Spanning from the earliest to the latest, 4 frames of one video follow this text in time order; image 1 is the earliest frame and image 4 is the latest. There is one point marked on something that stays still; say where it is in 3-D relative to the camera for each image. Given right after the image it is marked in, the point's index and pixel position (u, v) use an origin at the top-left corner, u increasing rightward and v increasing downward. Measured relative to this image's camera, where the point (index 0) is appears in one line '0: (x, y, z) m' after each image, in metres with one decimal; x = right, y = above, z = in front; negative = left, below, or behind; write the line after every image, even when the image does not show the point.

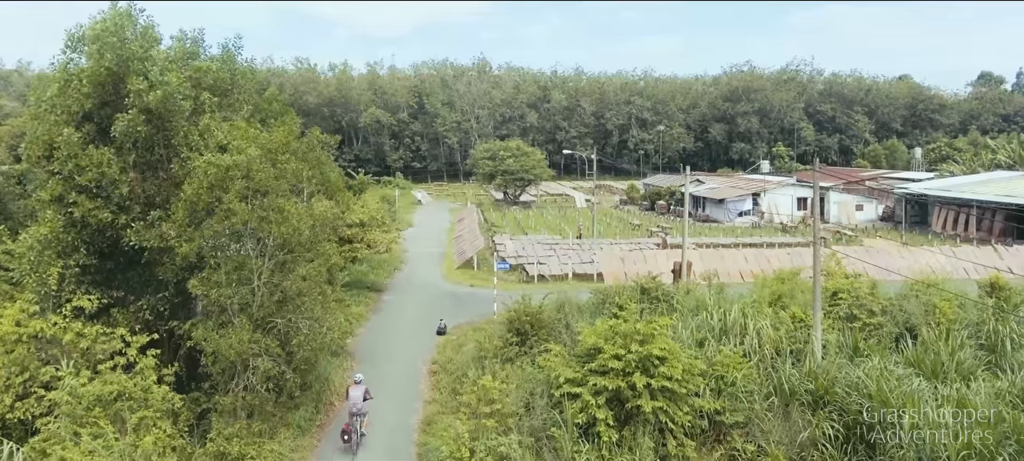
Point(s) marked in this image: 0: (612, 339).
0: (+1.5, -1.6, +10.6) m
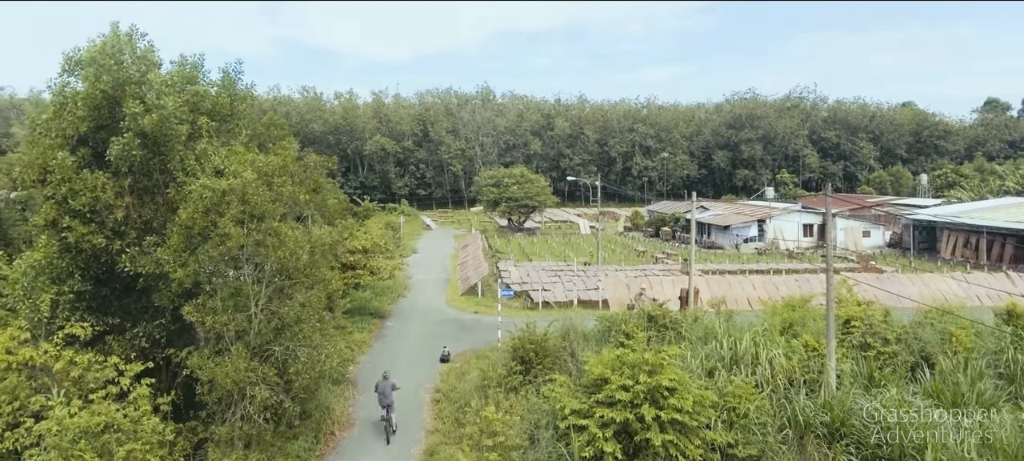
0: (+1.5, -2.0, +10.2) m
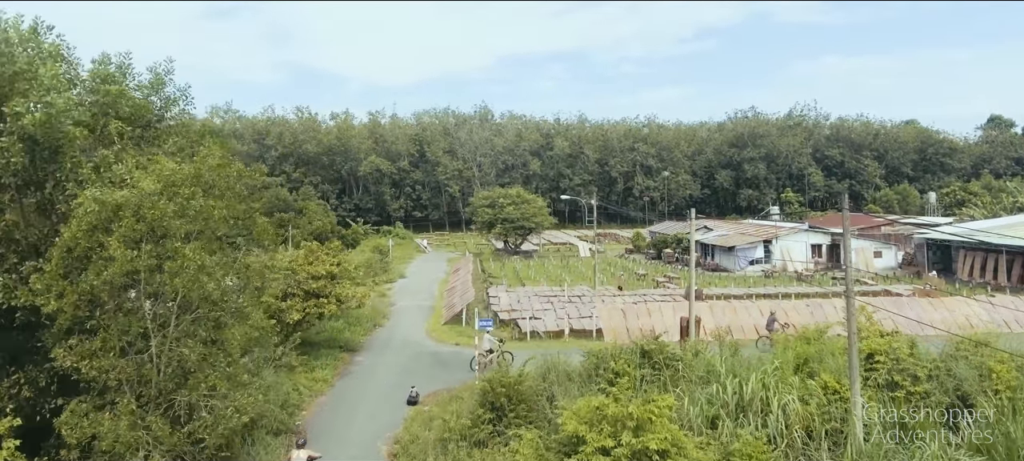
0: (+1.1, -2.2, +8.4) m
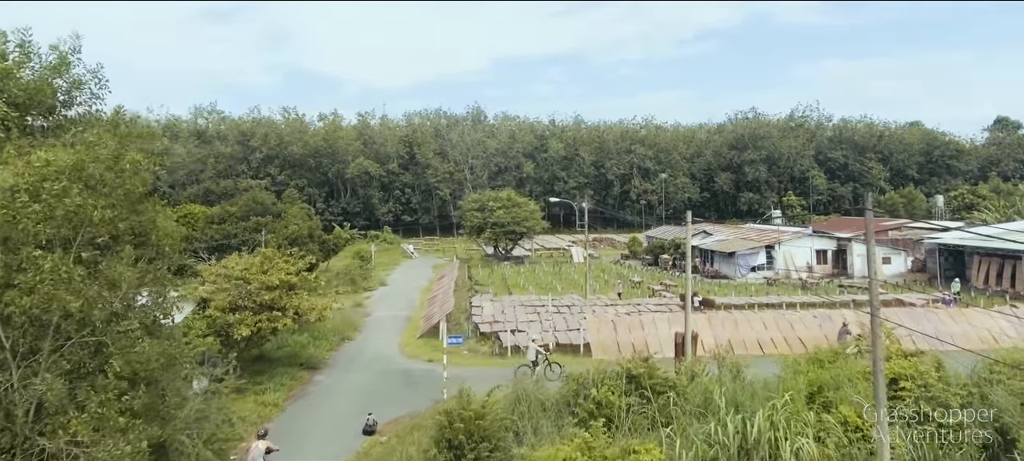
0: (+0.5, -2.3, +6.7) m
